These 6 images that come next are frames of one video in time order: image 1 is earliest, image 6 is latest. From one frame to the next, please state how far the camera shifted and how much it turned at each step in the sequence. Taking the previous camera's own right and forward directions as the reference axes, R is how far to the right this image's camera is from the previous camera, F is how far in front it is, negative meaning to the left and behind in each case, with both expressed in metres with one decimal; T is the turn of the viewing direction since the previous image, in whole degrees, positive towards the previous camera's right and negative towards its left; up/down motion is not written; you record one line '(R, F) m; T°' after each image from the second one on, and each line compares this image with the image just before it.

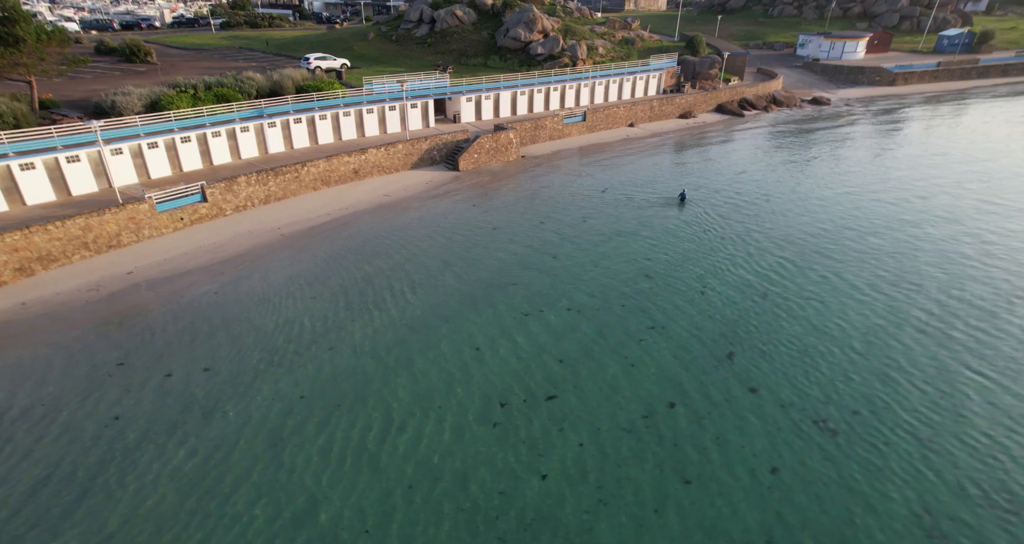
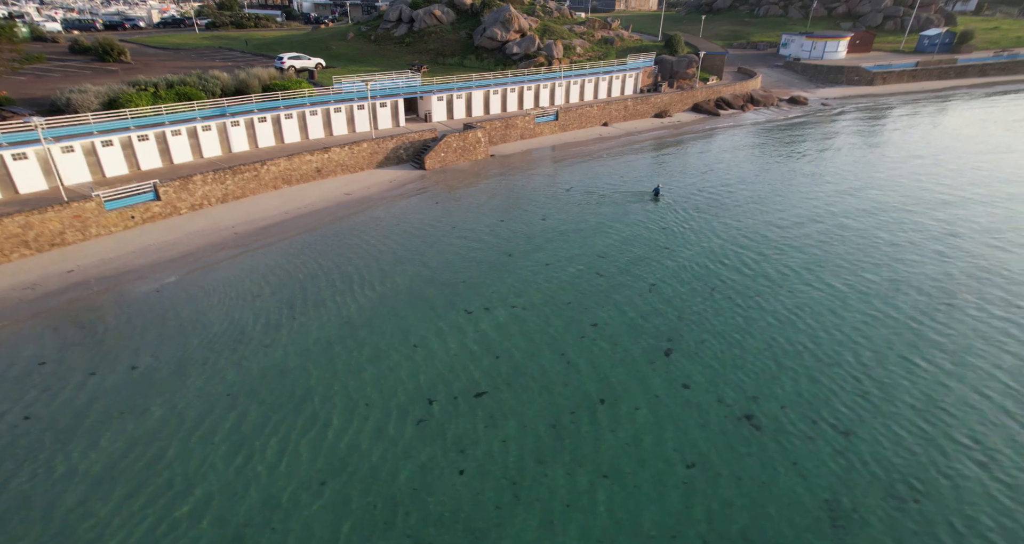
(+2.3, 0.0) m; 0°
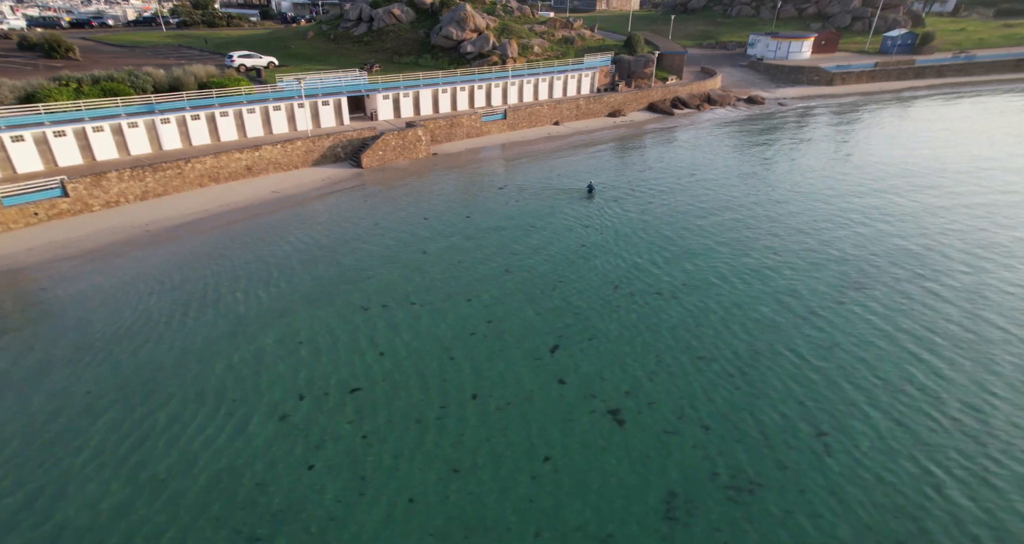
(+4.1, 0.0) m; +1°
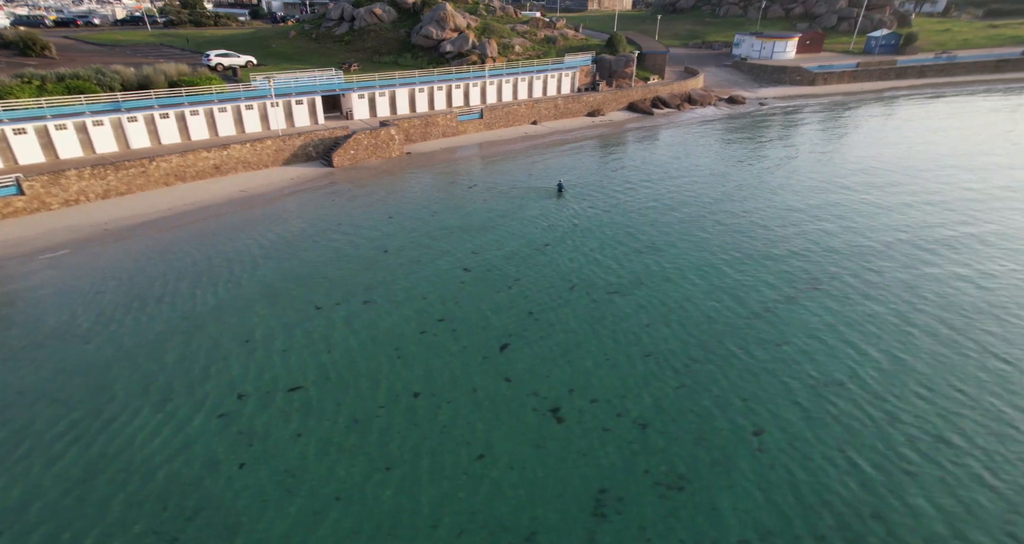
(+1.9, 0.0) m; 0°
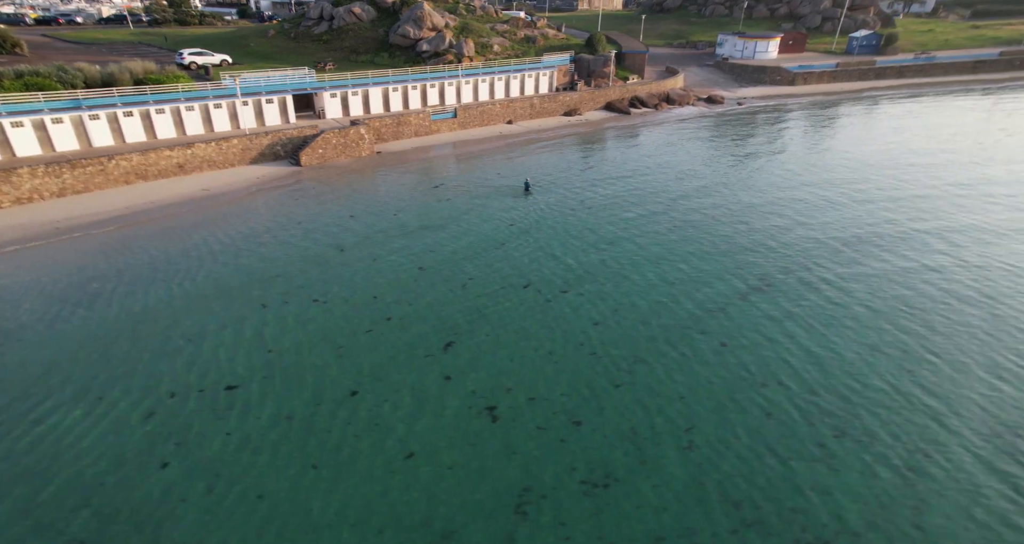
(+2.0, 0.0) m; 0°
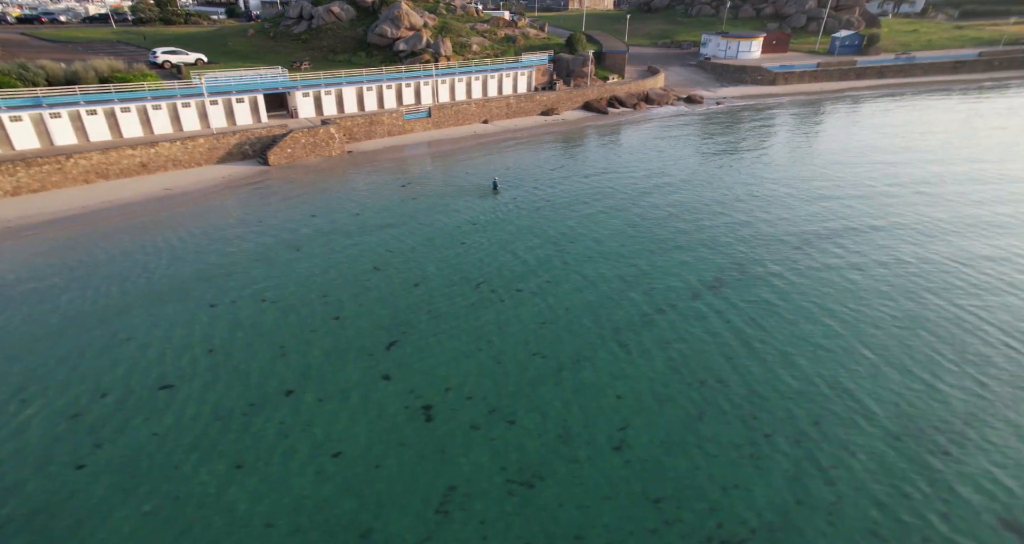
(+2.0, 0.0) m; 0°
